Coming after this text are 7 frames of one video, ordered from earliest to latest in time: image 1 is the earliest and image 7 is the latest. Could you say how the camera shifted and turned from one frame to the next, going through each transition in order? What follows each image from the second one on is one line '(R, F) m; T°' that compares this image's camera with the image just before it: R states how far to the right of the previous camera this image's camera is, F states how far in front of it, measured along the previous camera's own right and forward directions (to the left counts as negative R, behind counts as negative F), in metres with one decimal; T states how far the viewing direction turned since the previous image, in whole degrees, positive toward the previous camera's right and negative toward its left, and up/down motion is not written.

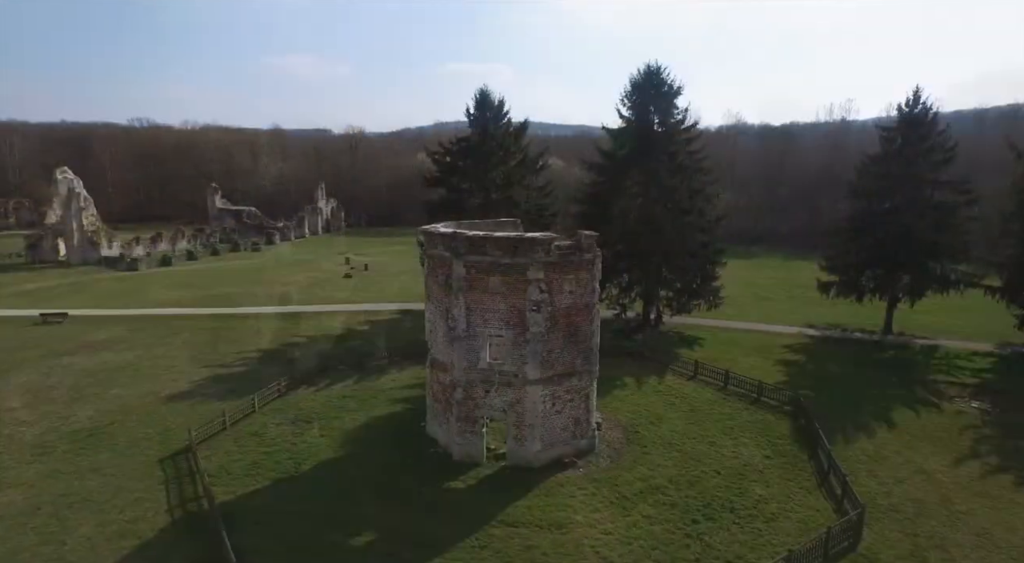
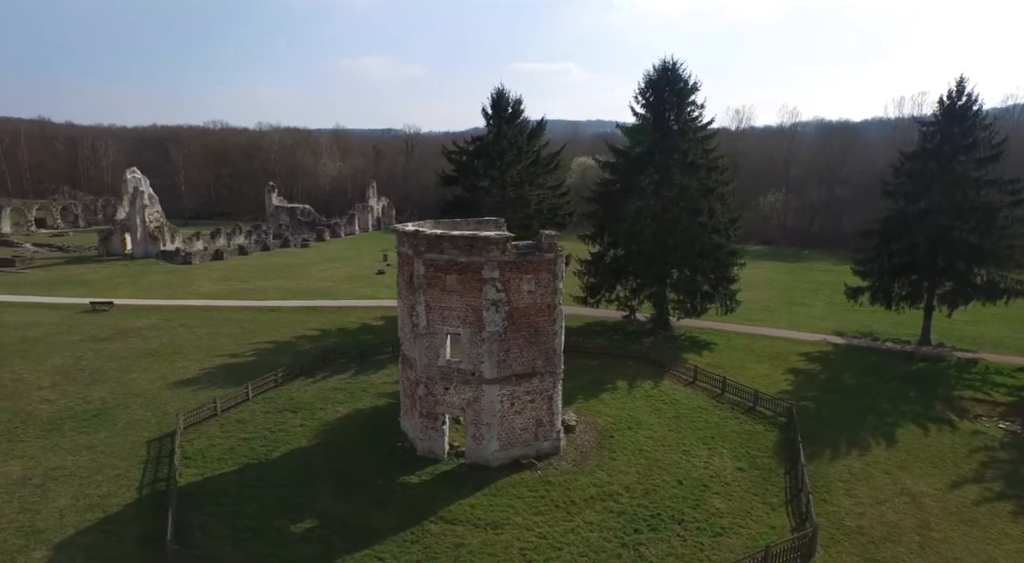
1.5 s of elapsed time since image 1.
(+2.7, +0.1) m; -7°
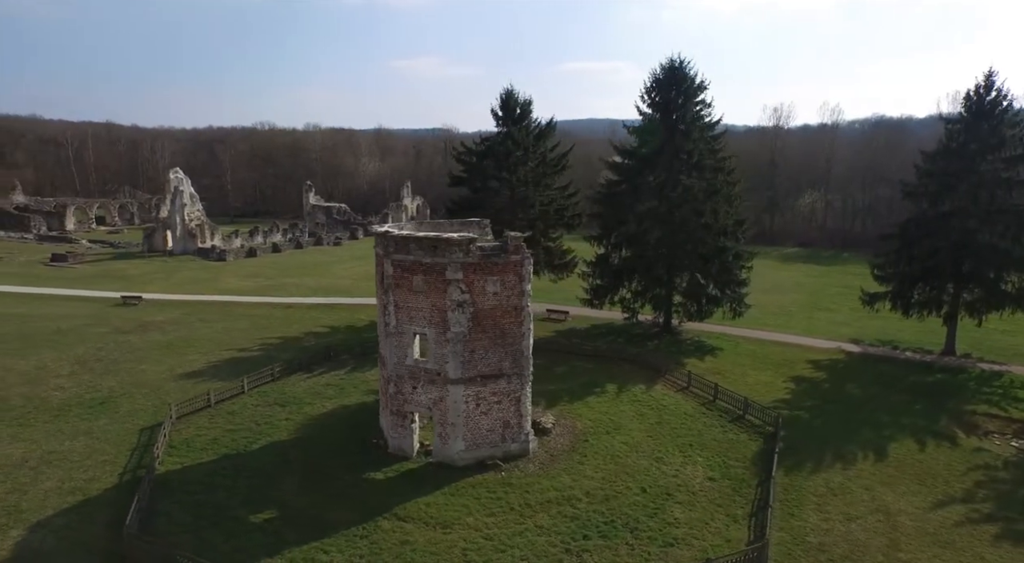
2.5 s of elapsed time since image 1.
(+2.1, 0.0) m; -5°
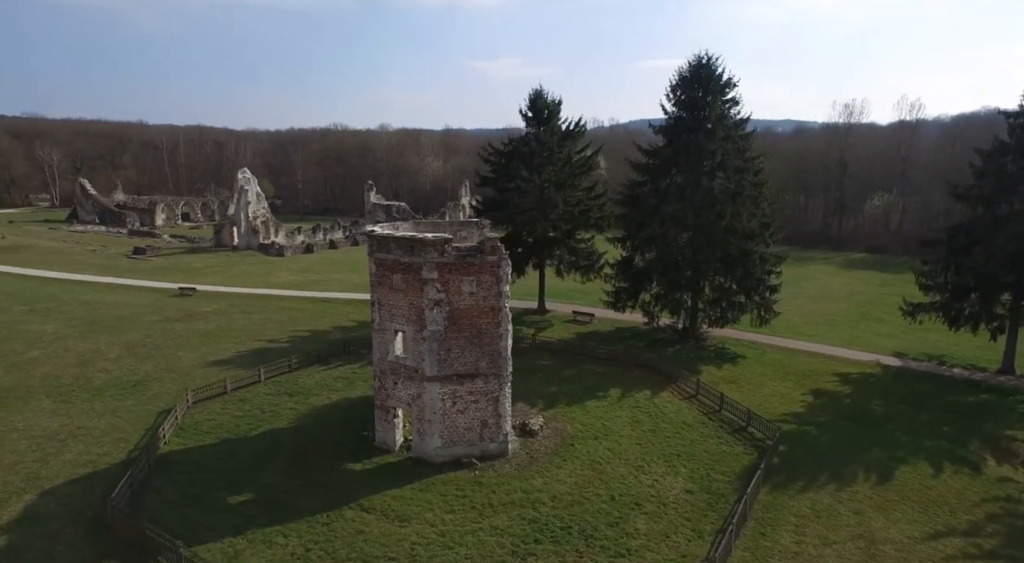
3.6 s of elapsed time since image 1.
(+2.5, +0.1) m; -7°
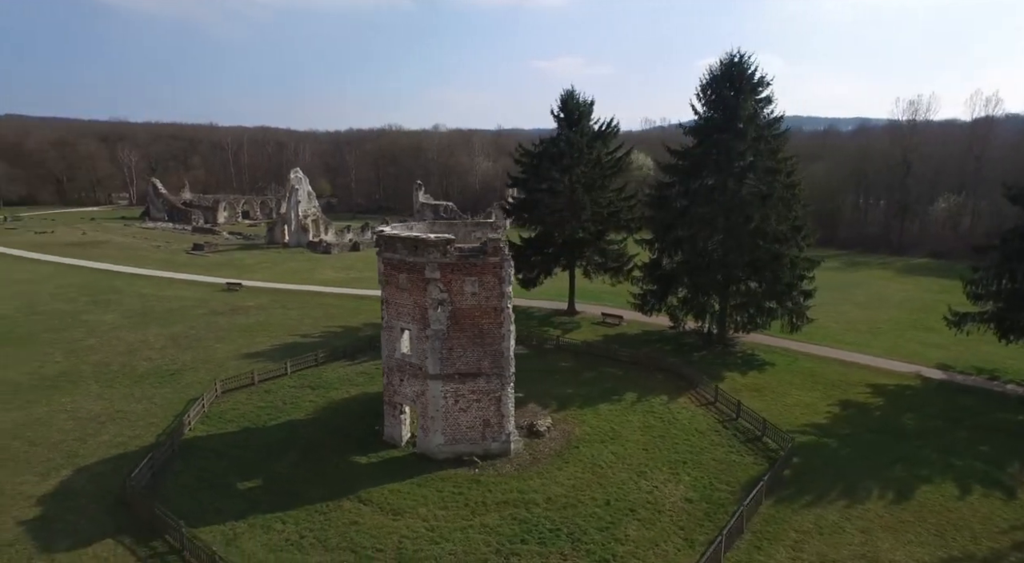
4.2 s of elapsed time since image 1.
(+1.4, 0.0) m; -5°
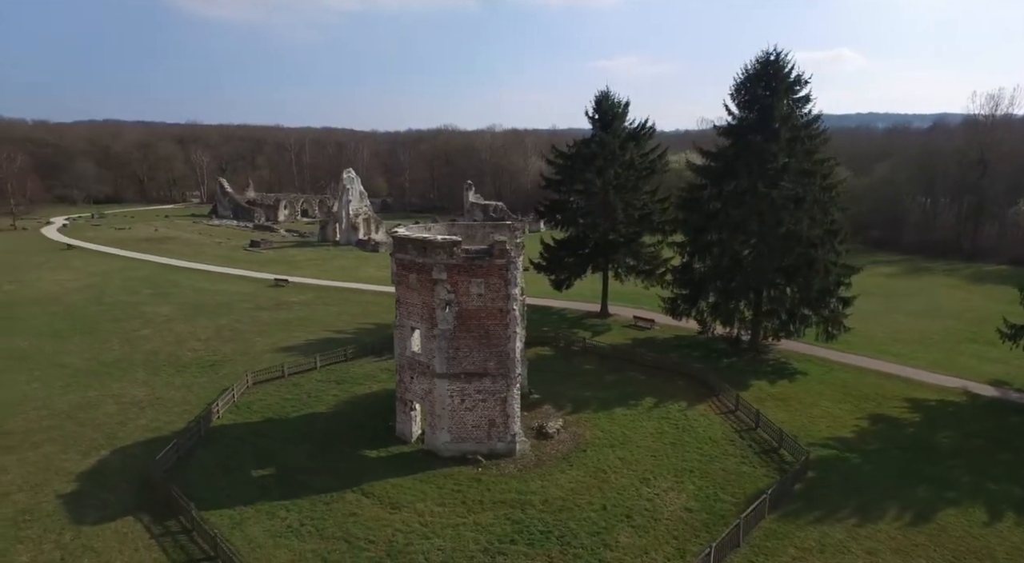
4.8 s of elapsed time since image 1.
(+1.4, -0.1) m; -6°
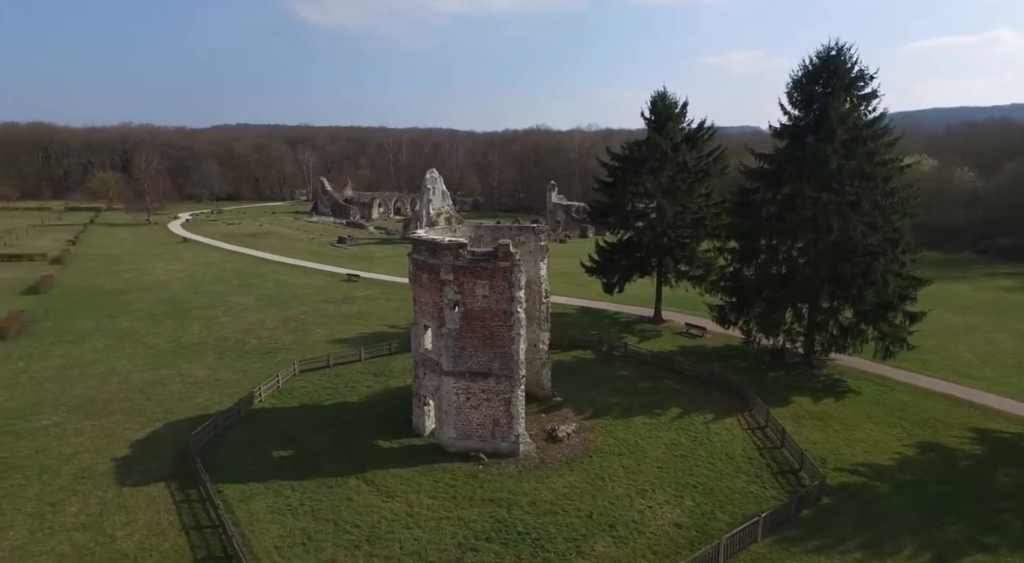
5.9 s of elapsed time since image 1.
(+2.5, 0.0) m; -10°
